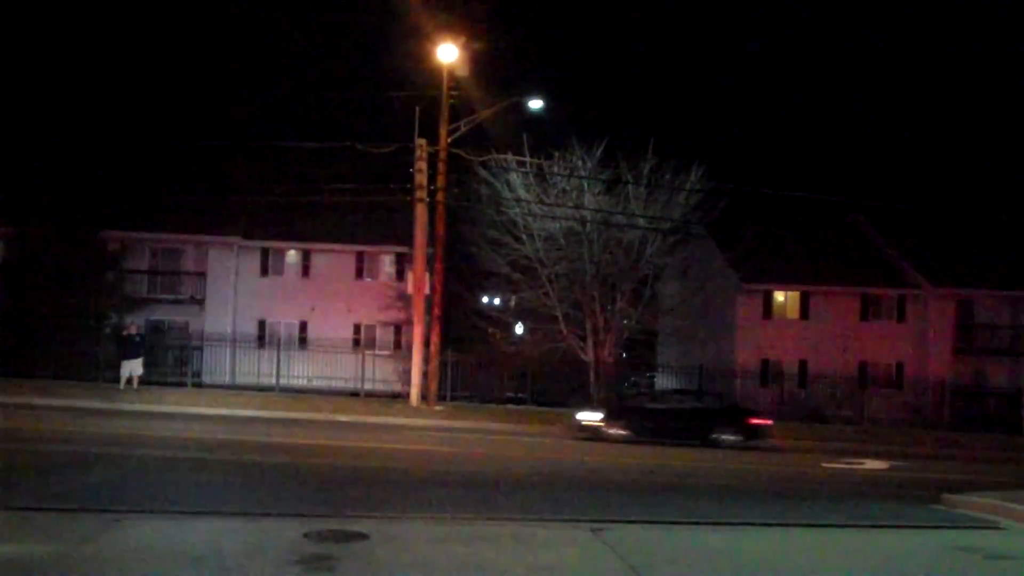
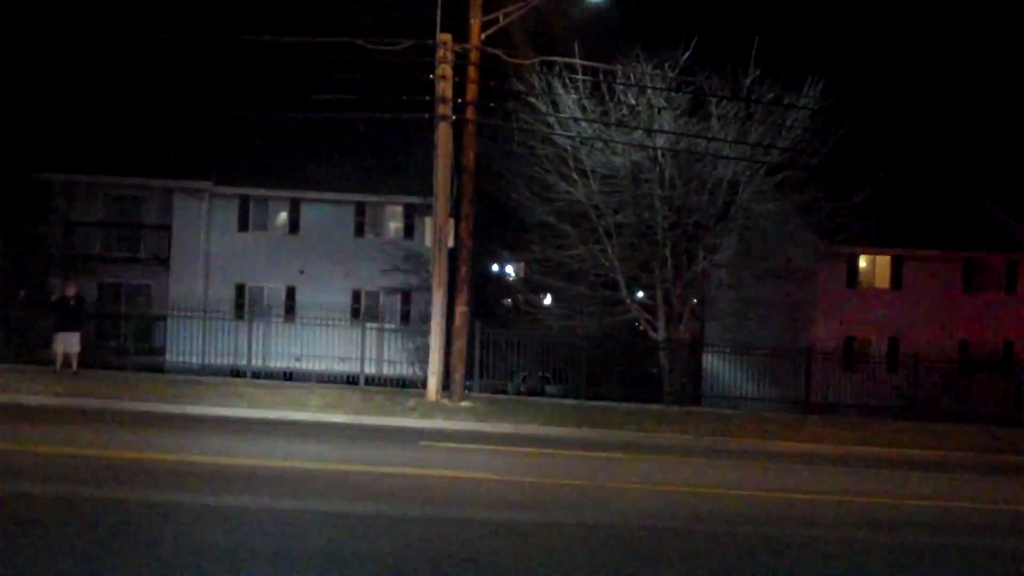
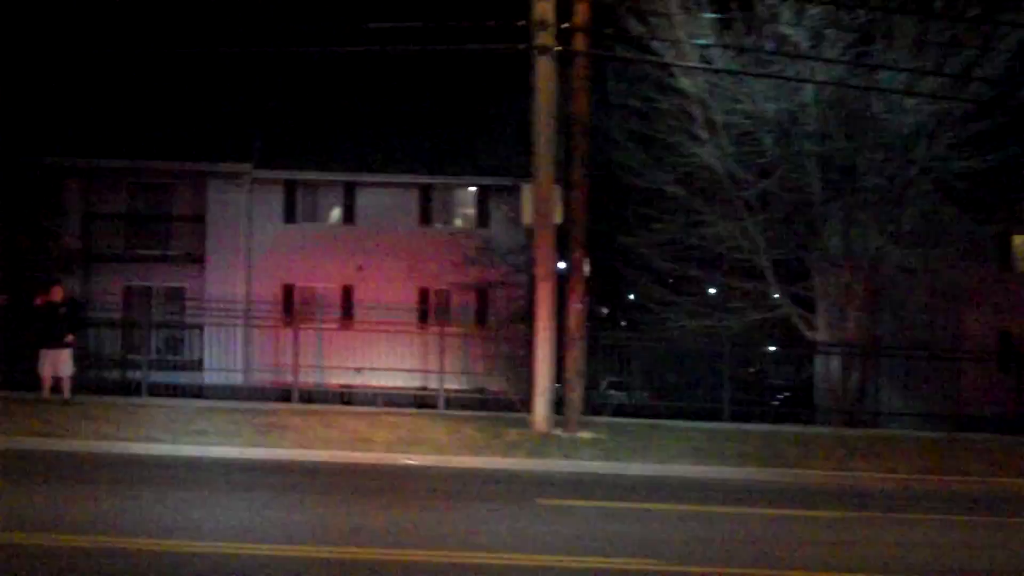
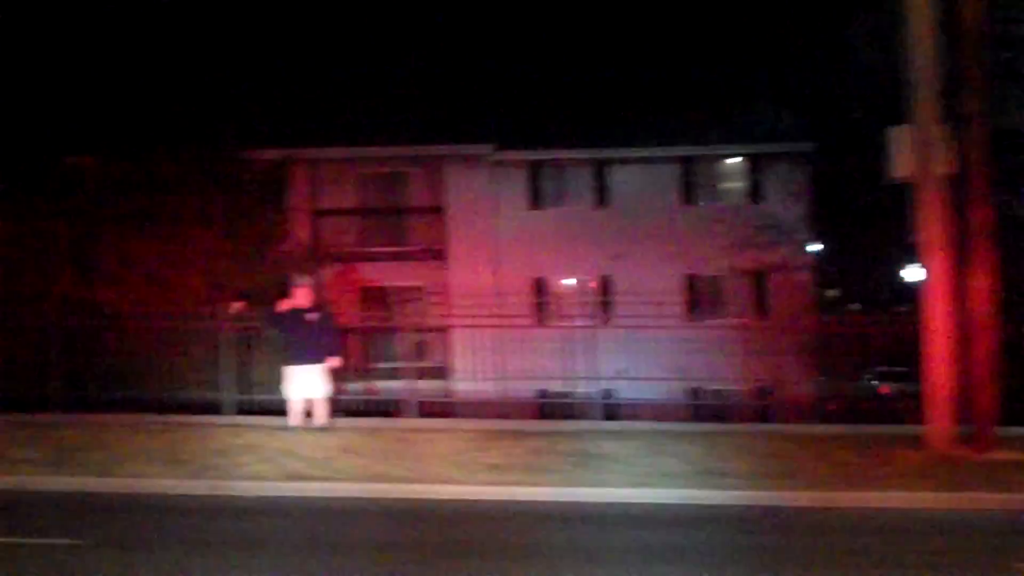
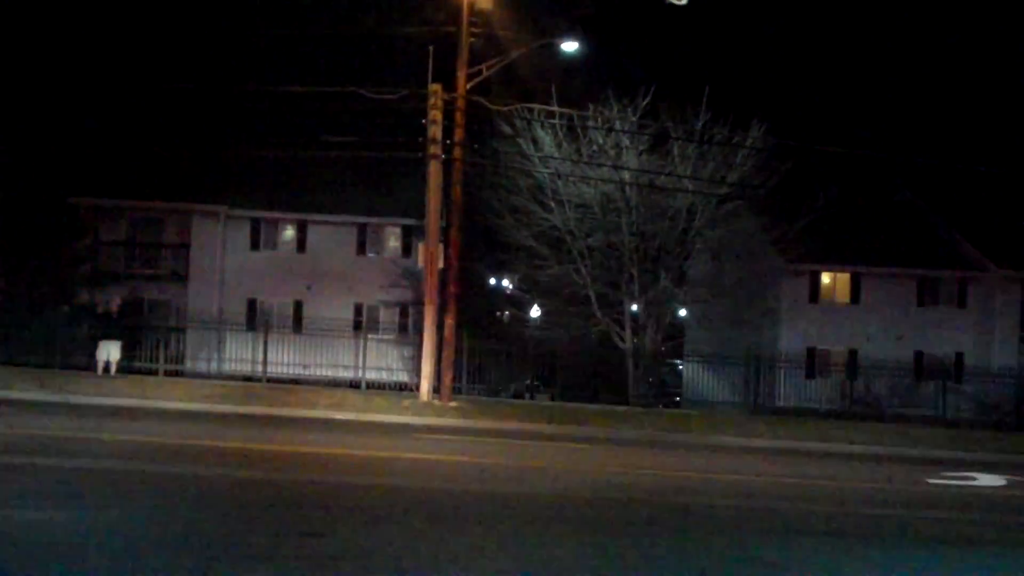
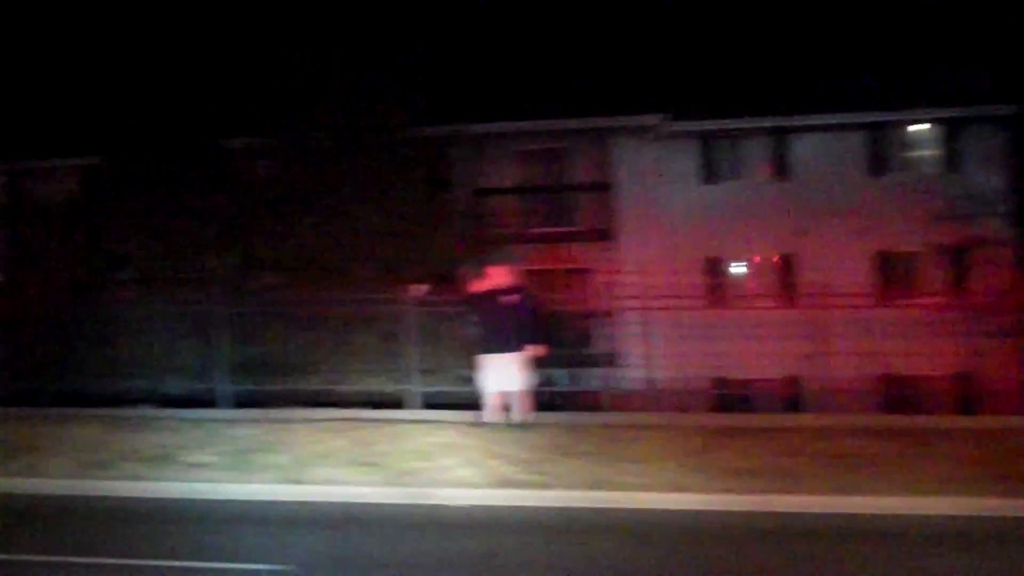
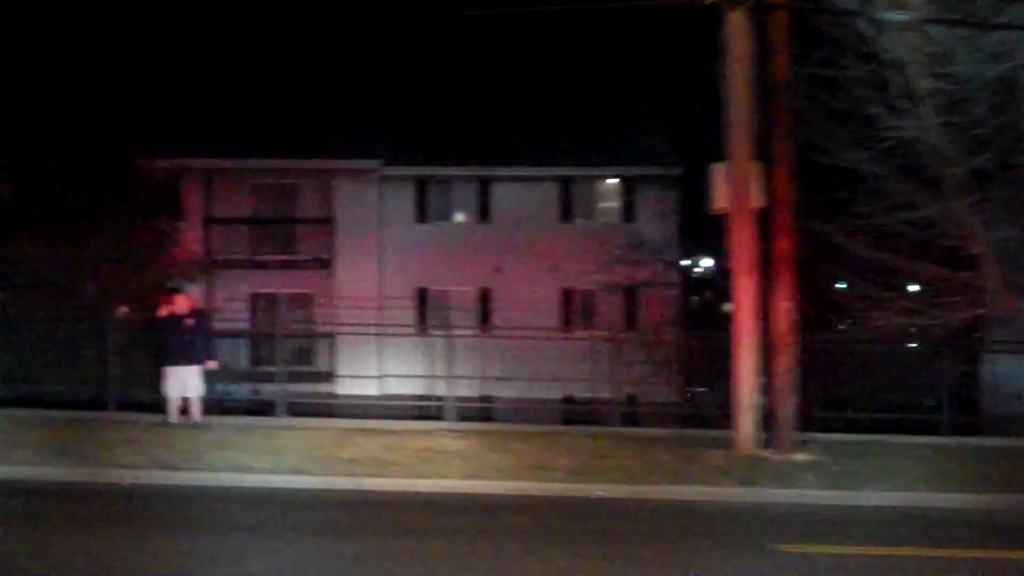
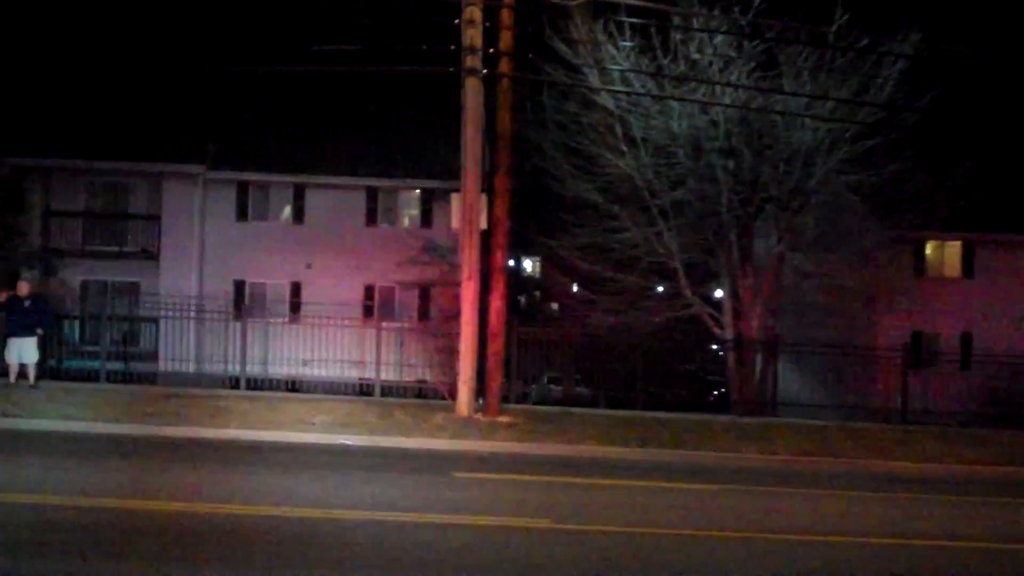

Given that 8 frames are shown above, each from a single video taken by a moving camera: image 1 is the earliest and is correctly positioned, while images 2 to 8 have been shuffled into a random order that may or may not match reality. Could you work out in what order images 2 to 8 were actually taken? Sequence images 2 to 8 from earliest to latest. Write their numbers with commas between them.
5, 2, 8, 3, 7, 4, 6
